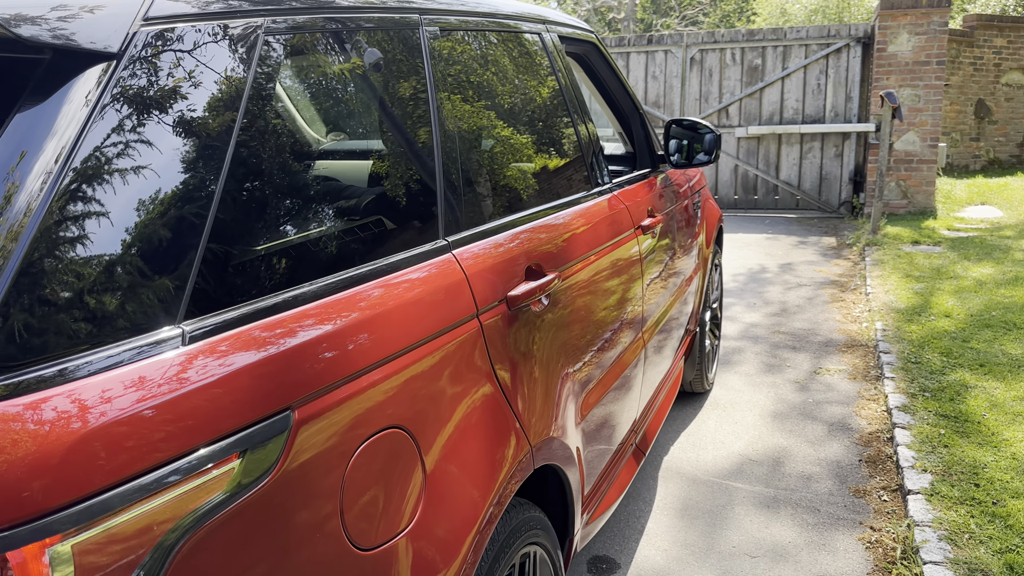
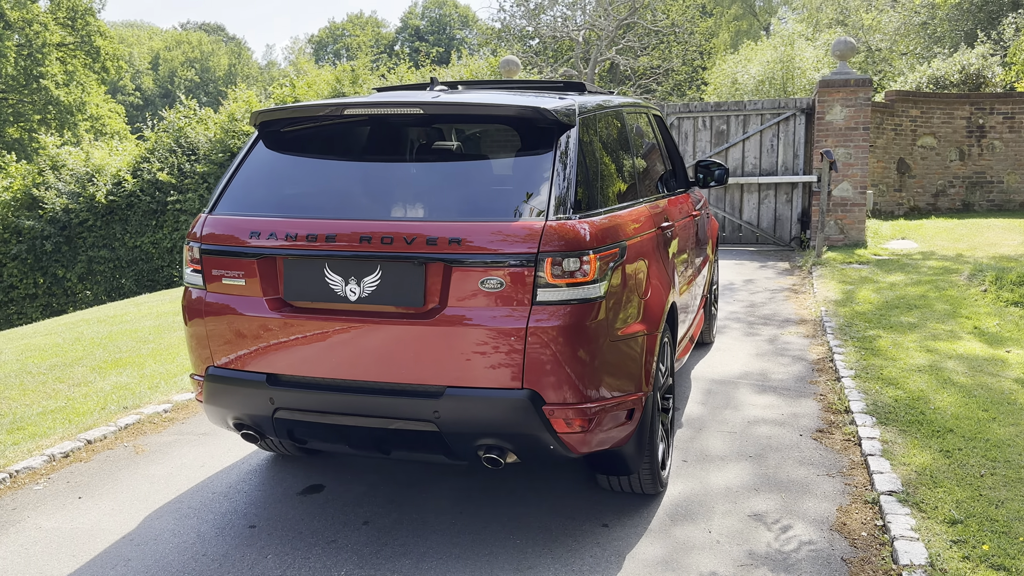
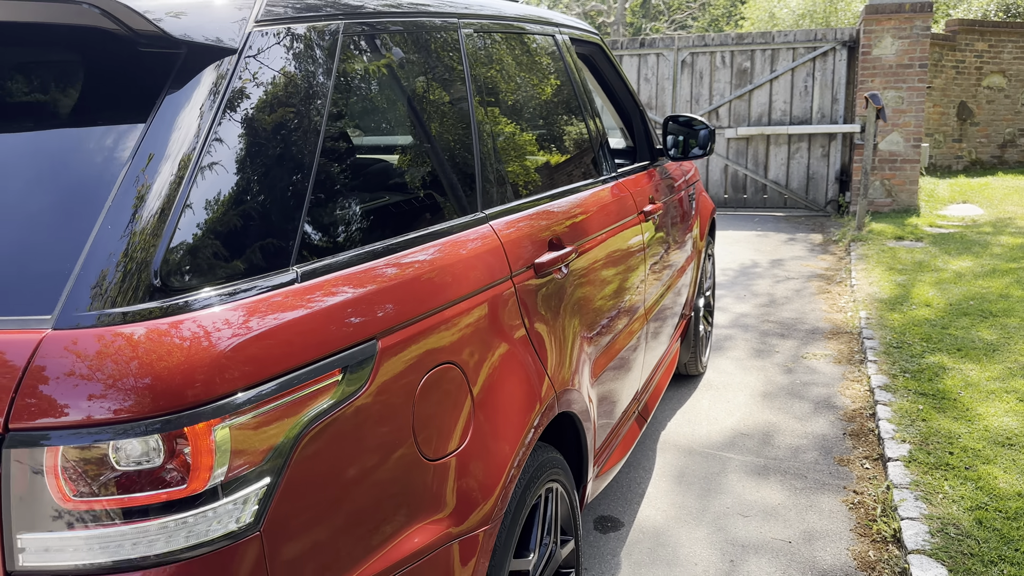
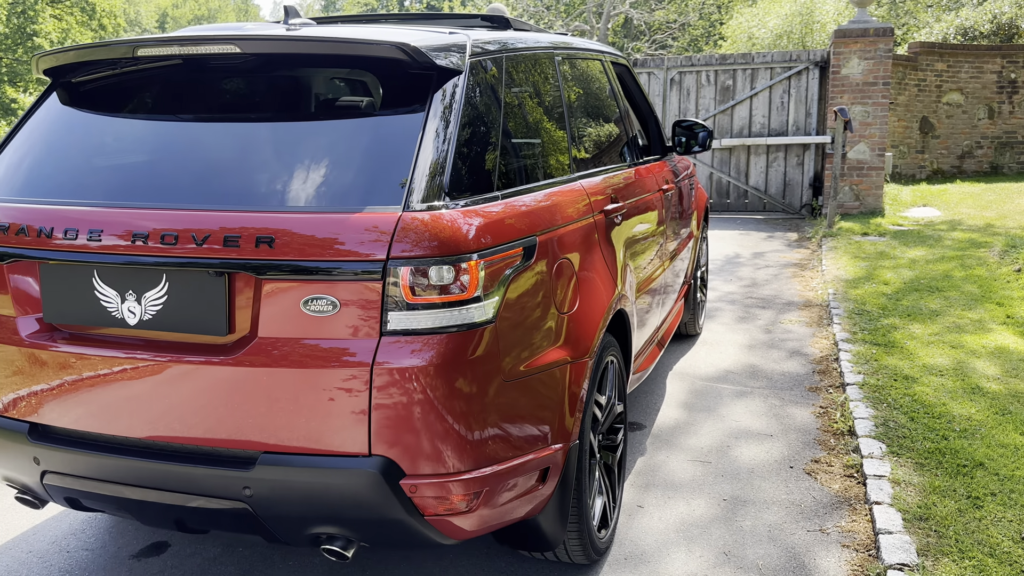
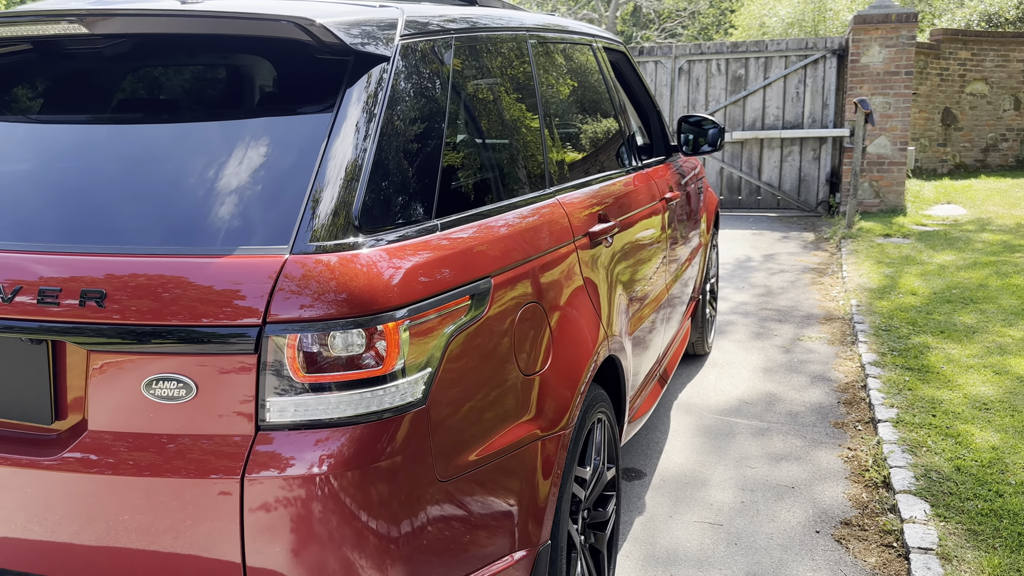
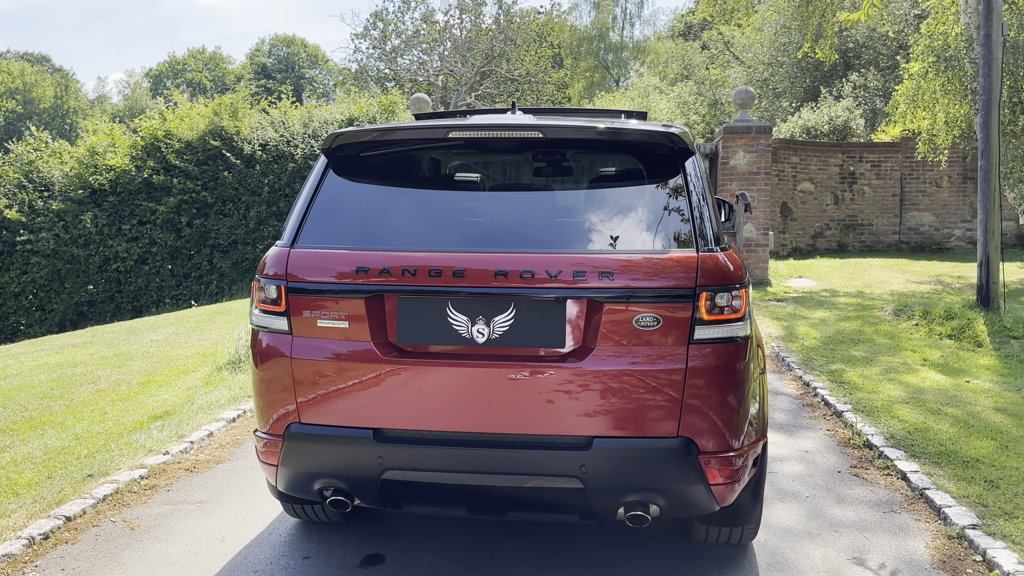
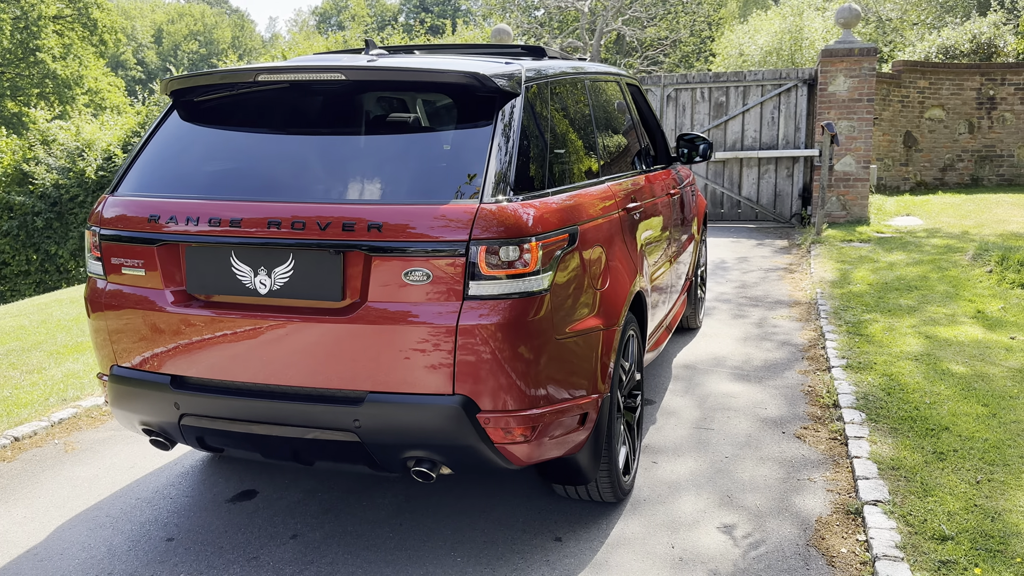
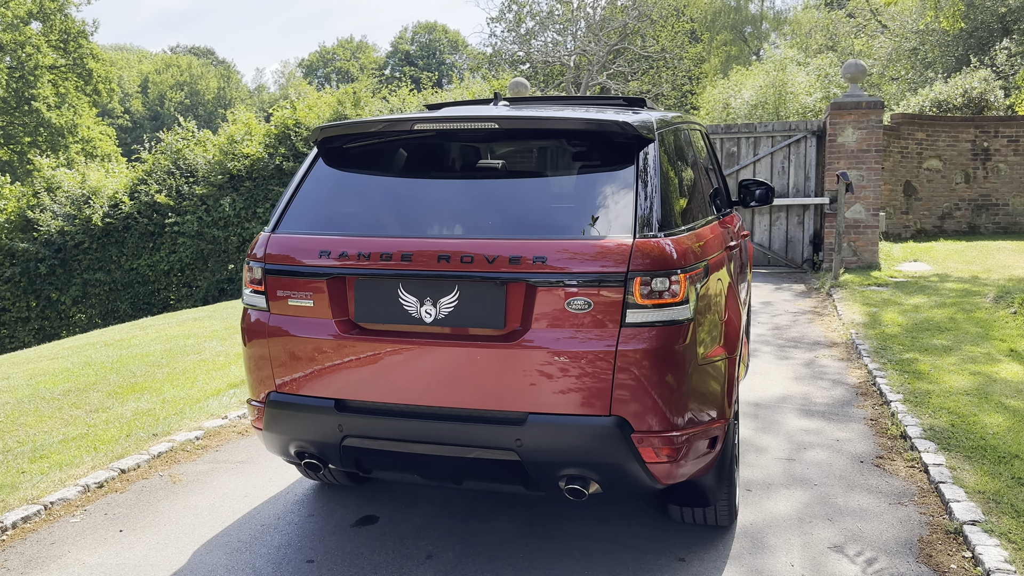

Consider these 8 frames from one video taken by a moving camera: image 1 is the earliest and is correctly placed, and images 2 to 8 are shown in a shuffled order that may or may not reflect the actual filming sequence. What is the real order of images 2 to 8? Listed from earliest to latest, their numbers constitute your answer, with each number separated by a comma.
3, 5, 4, 7, 2, 8, 6
